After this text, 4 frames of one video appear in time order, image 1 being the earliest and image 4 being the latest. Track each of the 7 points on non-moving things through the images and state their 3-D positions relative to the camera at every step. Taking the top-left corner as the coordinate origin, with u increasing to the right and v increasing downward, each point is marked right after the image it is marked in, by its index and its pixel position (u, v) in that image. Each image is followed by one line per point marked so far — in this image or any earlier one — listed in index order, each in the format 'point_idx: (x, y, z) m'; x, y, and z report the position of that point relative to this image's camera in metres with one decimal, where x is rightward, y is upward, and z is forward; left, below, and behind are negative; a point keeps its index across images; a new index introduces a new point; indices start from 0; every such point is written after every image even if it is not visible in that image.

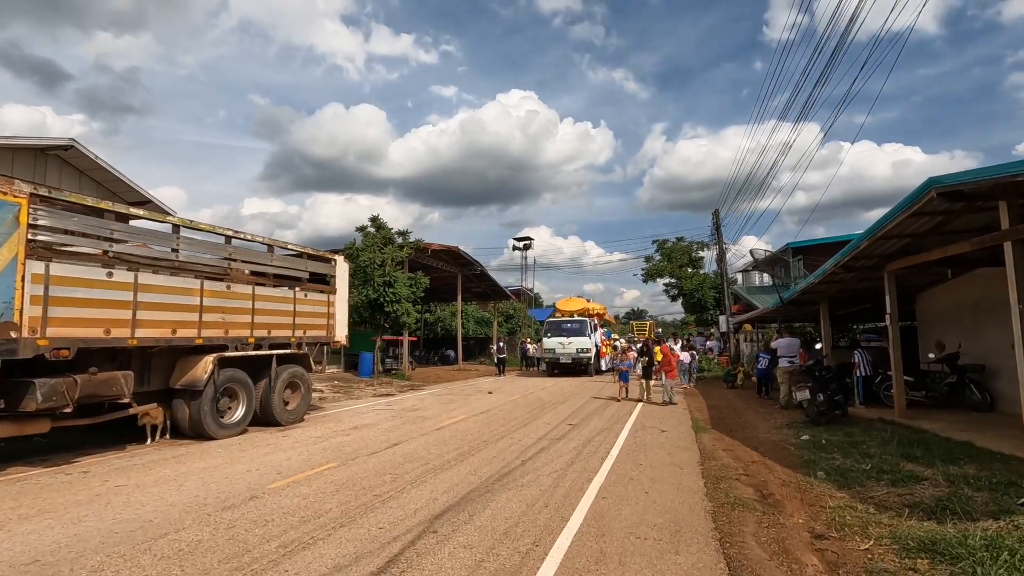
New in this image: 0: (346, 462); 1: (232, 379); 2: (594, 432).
0: (-2.1, -2.2, +7.4) m
1: (-4.6, -1.5, +9.7) m
2: (+1.4, -2.4, +9.9) m
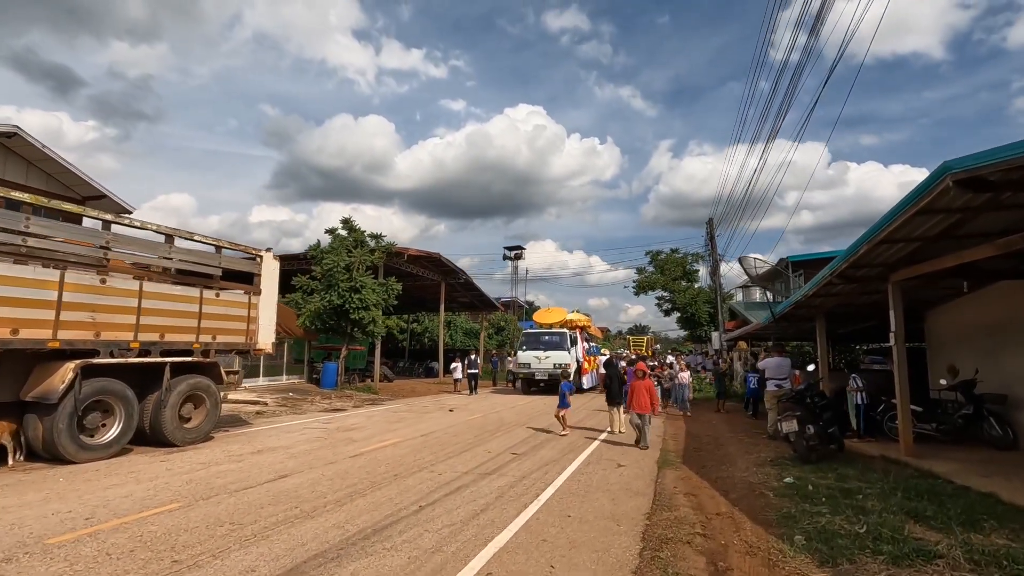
0: (-3.1, -2.1, +5.8) m
1: (-5.6, -1.4, +8.2) m
2: (+0.3, -2.4, +8.3) m
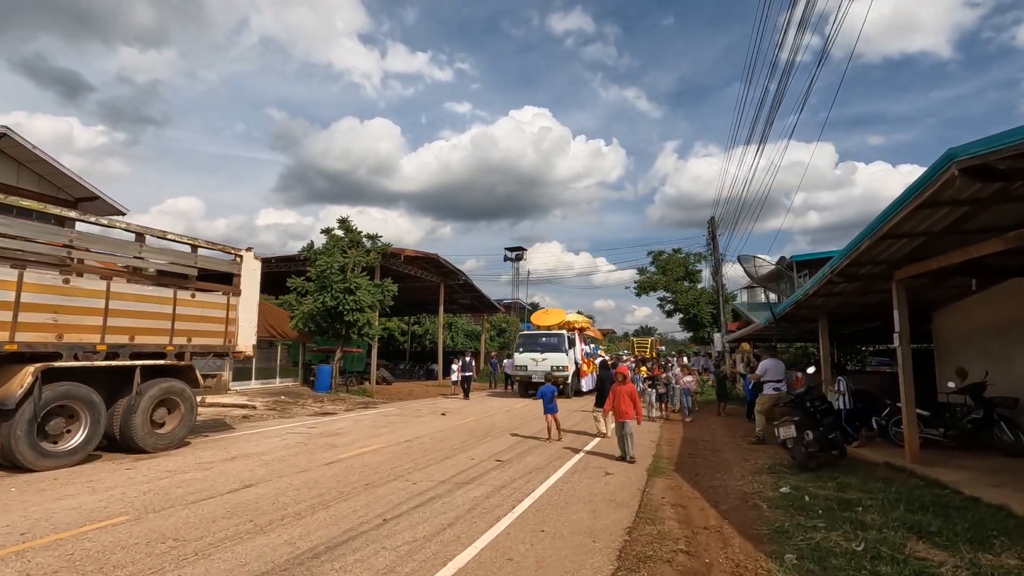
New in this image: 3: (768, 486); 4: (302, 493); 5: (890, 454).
0: (-3.4, -2.1, +5.5) m
1: (-5.8, -1.4, +7.8) m
2: (+0.1, -2.4, +7.9) m
3: (+3.1, -2.4, +7.3) m
4: (-2.3, -2.2, +6.5) m
5: (+5.6, -2.5, +8.9) m
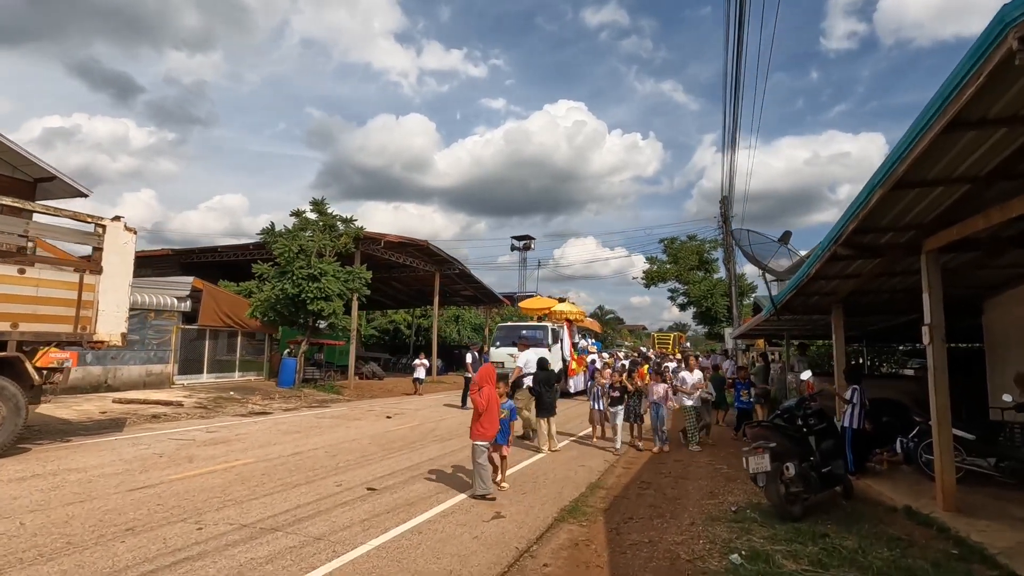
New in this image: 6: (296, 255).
0: (-4.9, -1.8, +3.5) m
1: (-7.2, -1.1, +6.0) m
2: (-1.3, -2.1, +5.7) m
3: (+1.7, -2.1, +4.9) m
4: (-3.7, -1.9, +4.4) m
5: (+4.3, -2.2, +6.4) m
6: (-6.7, +1.0, +18.6) m
